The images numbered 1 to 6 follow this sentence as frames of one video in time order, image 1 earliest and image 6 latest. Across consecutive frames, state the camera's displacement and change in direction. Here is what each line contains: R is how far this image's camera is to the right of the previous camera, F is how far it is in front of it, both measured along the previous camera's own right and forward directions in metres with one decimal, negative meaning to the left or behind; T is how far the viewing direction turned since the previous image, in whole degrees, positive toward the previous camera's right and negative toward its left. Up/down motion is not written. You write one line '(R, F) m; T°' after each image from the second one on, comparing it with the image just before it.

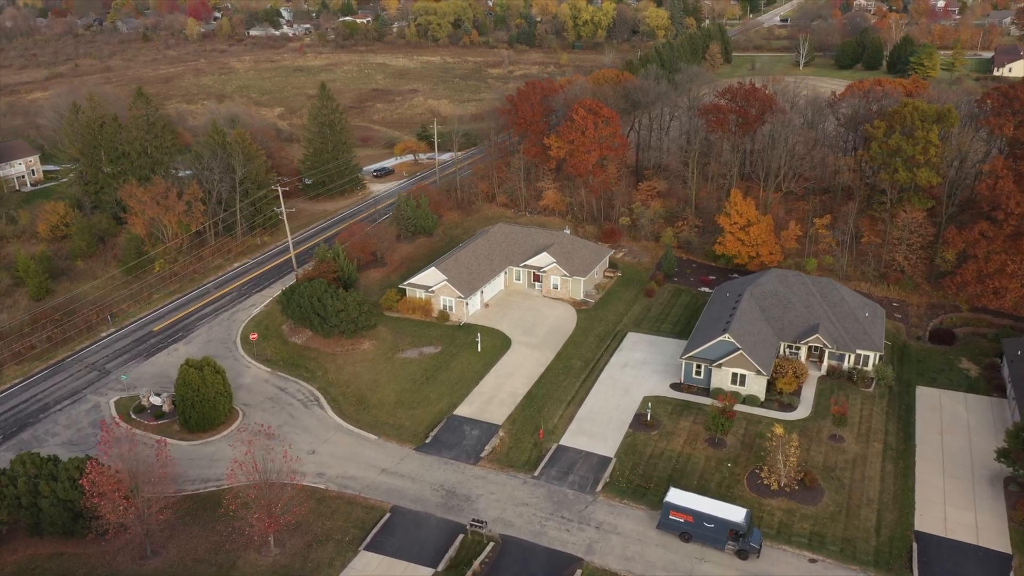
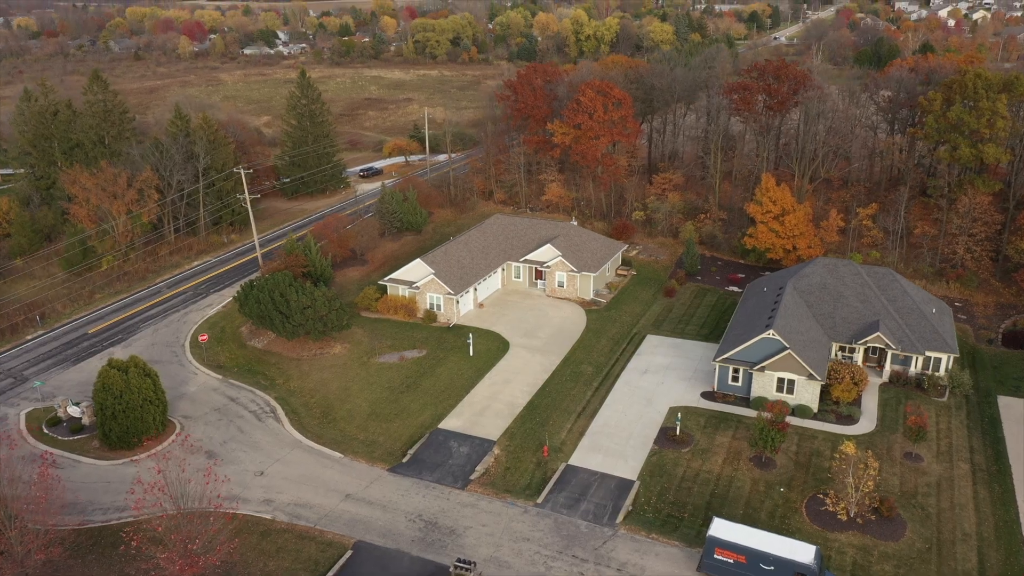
(+0.1, +7.0) m; 0°
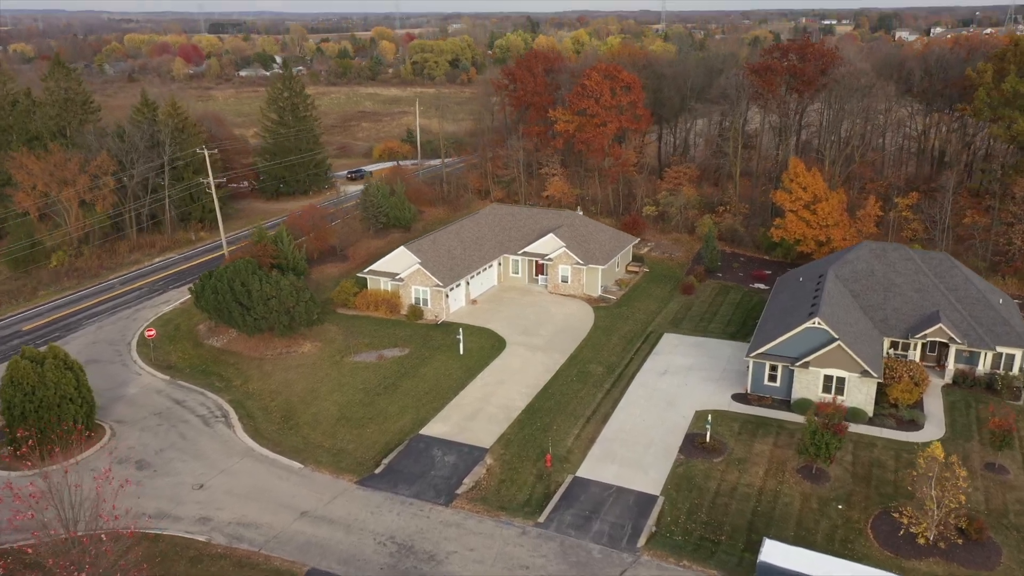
(+0.1, +5.2) m; 0°
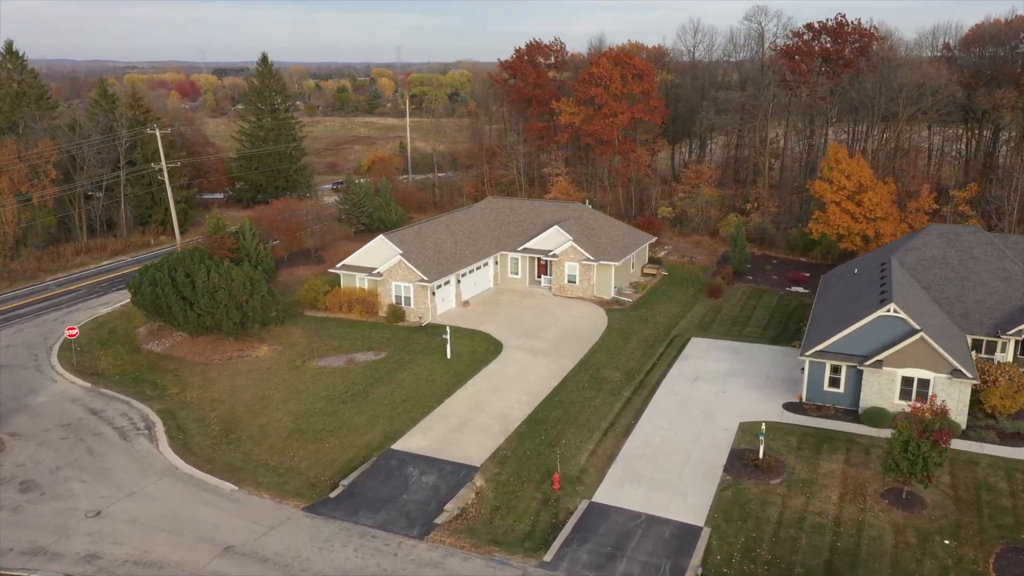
(+0.1, +5.6) m; 0°
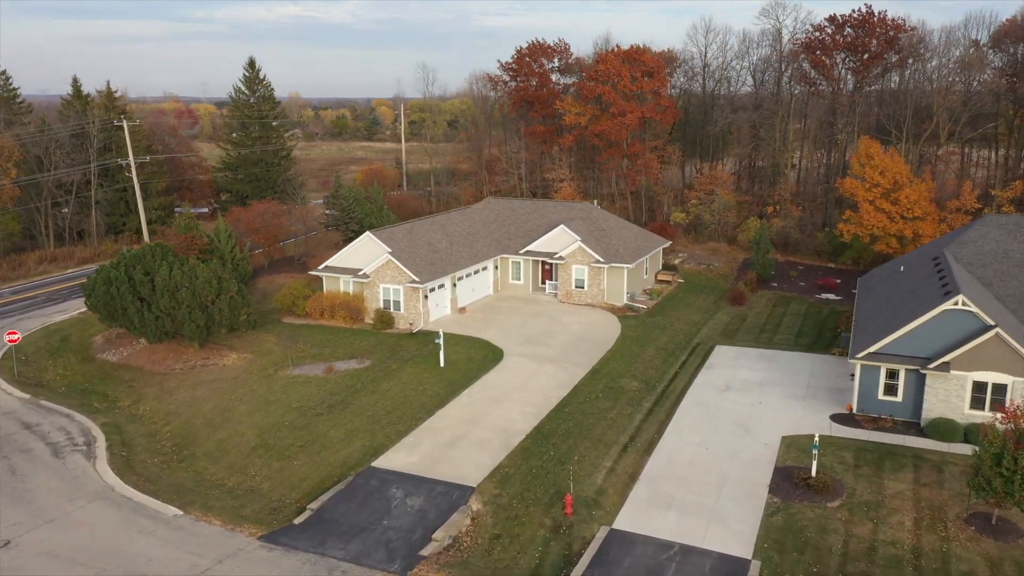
(-0.1, +3.2) m; 0°
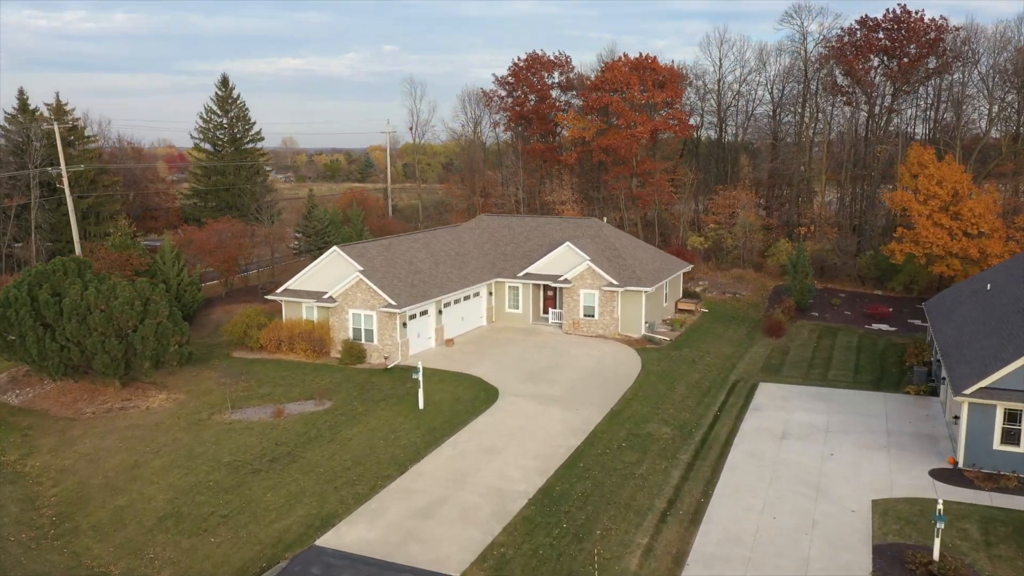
(0.0, +4.7) m; 0°
